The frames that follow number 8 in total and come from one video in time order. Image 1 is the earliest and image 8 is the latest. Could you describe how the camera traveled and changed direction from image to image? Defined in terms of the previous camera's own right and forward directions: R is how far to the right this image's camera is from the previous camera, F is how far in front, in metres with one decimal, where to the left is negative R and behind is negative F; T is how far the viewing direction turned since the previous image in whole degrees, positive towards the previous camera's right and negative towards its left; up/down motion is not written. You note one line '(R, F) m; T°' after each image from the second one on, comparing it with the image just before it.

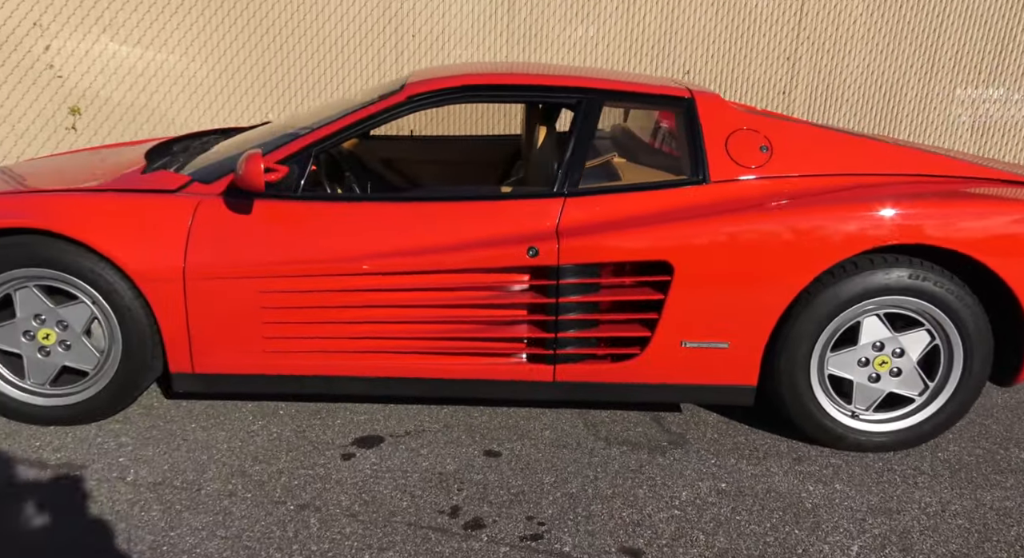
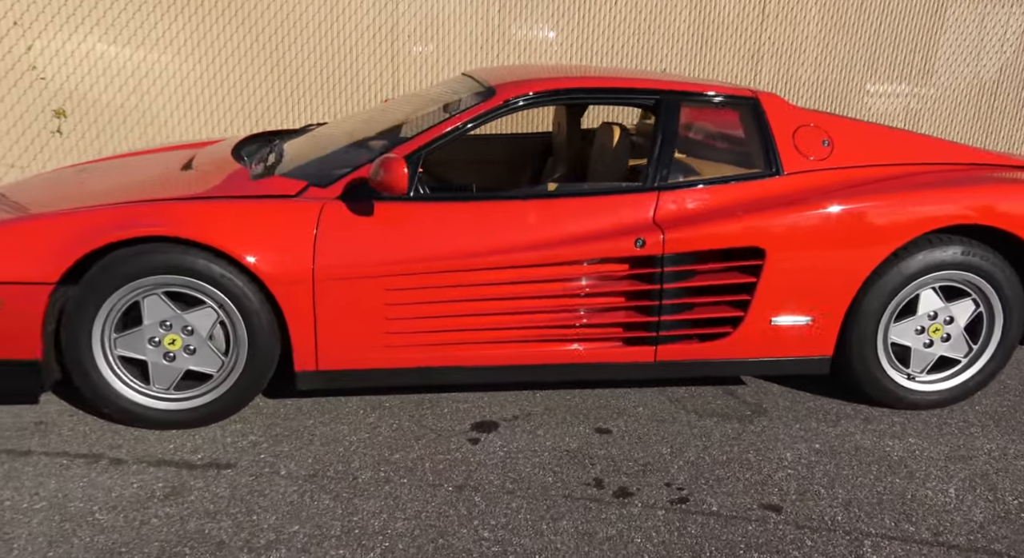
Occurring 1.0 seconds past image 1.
(-0.8, -0.2) m; +7°
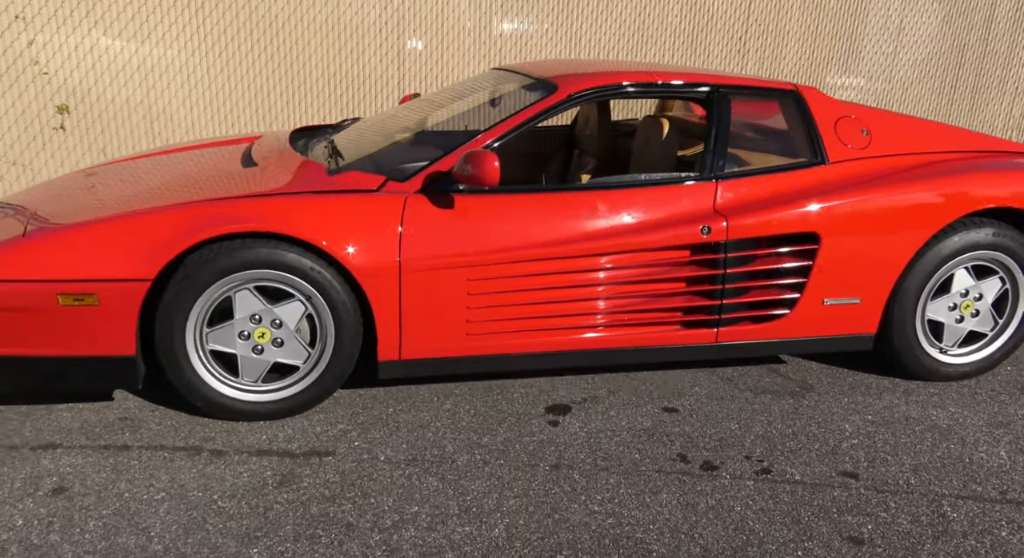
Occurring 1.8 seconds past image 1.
(-0.5, -0.1) m; +4°
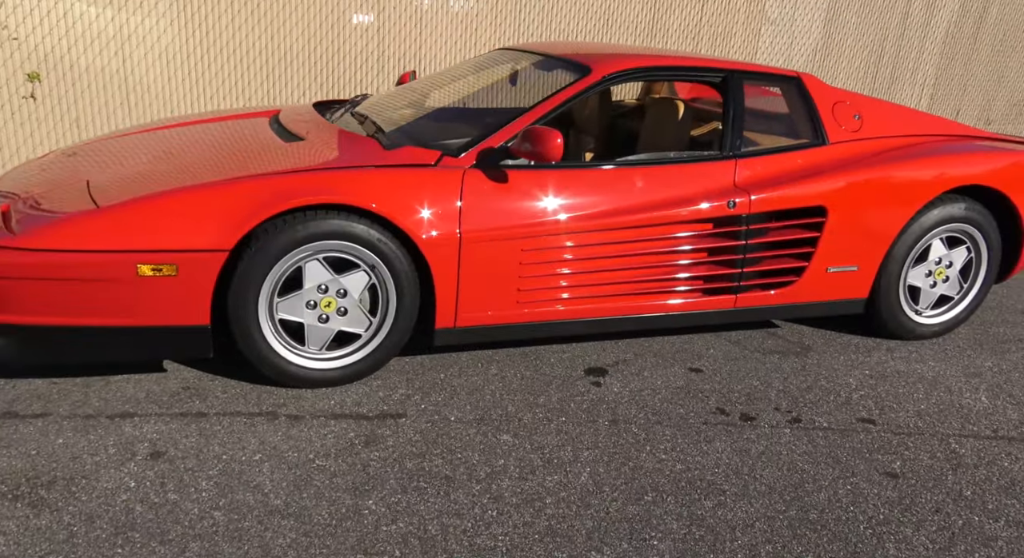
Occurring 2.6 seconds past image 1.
(-0.6, -0.2) m; +7°
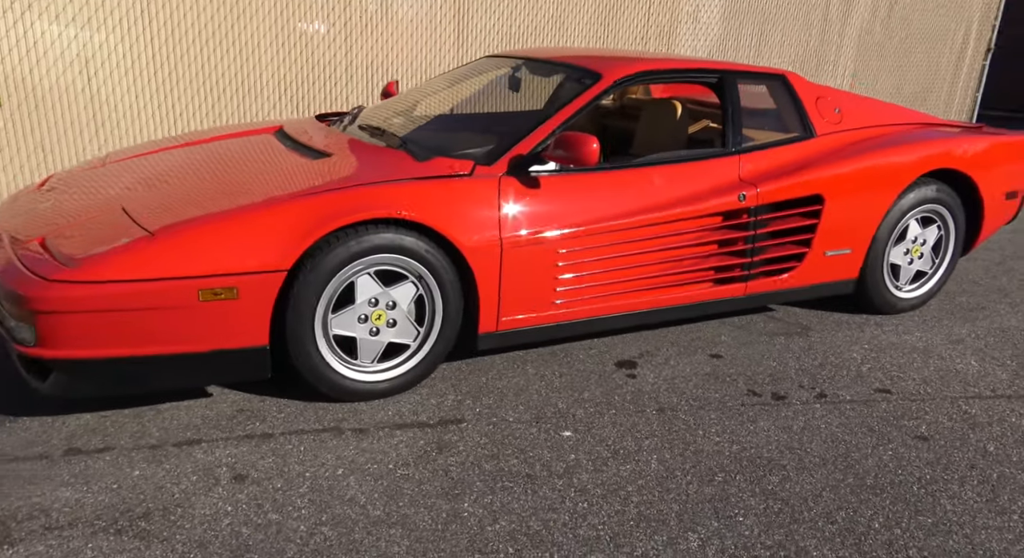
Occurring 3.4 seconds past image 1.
(-0.5, -0.1) m; +6°
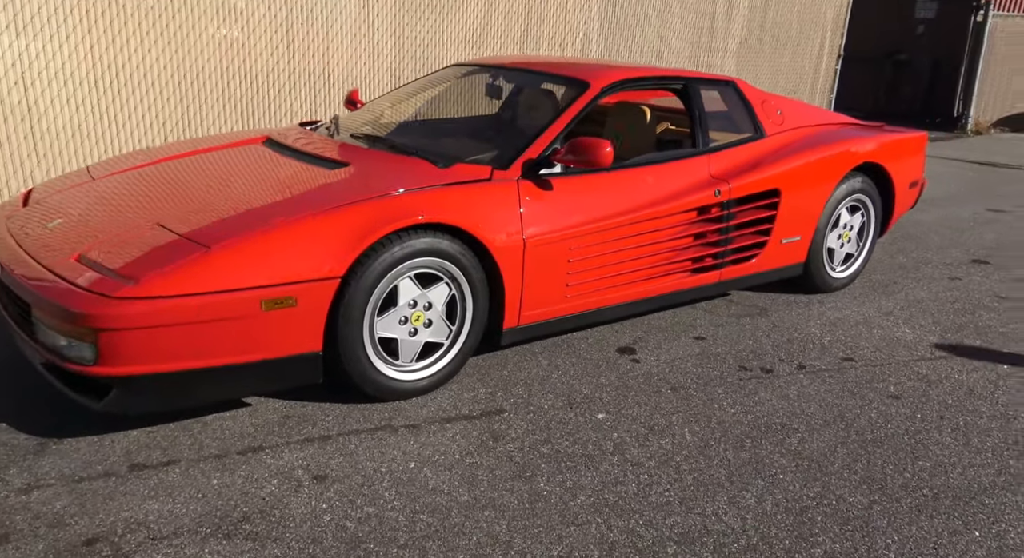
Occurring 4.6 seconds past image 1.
(-0.7, -0.2) m; +10°
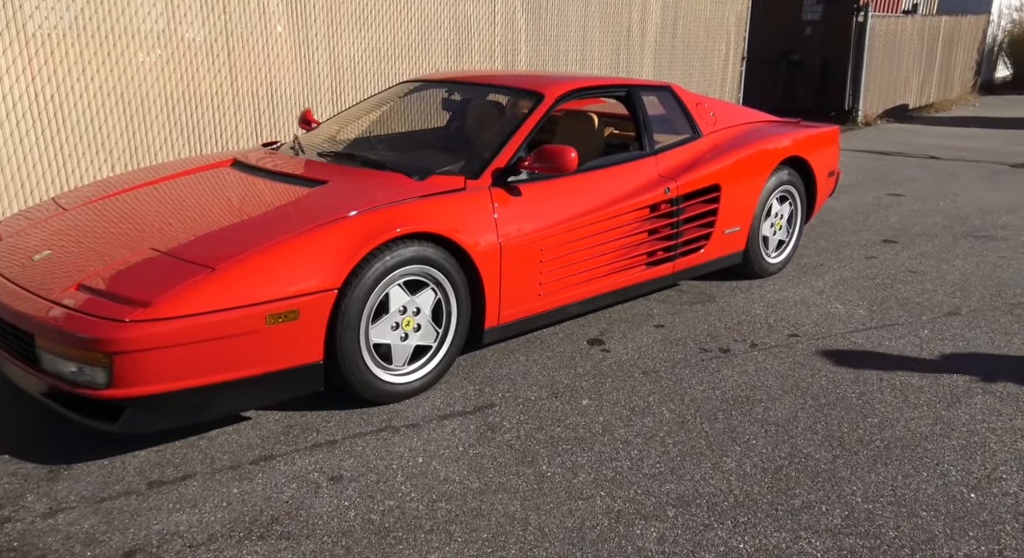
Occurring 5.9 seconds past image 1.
(-0.3, -0.2) m; +6°
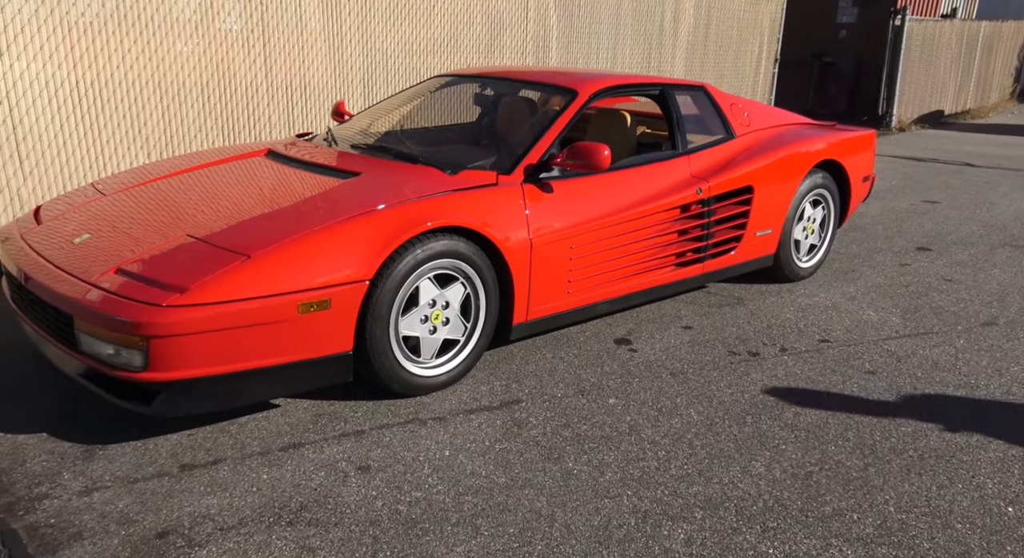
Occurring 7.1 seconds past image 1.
(0.0, 0.0) m; -2°
